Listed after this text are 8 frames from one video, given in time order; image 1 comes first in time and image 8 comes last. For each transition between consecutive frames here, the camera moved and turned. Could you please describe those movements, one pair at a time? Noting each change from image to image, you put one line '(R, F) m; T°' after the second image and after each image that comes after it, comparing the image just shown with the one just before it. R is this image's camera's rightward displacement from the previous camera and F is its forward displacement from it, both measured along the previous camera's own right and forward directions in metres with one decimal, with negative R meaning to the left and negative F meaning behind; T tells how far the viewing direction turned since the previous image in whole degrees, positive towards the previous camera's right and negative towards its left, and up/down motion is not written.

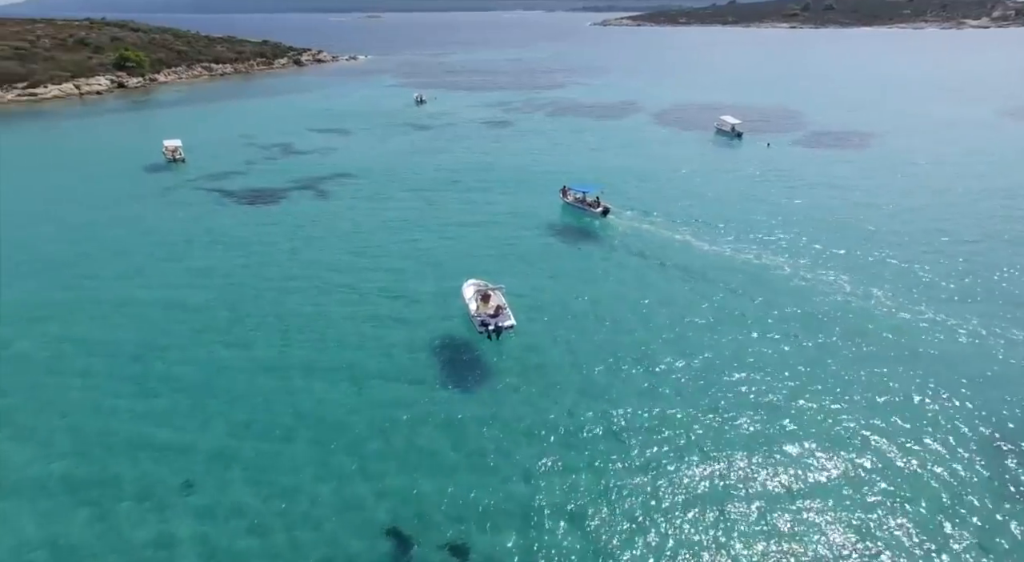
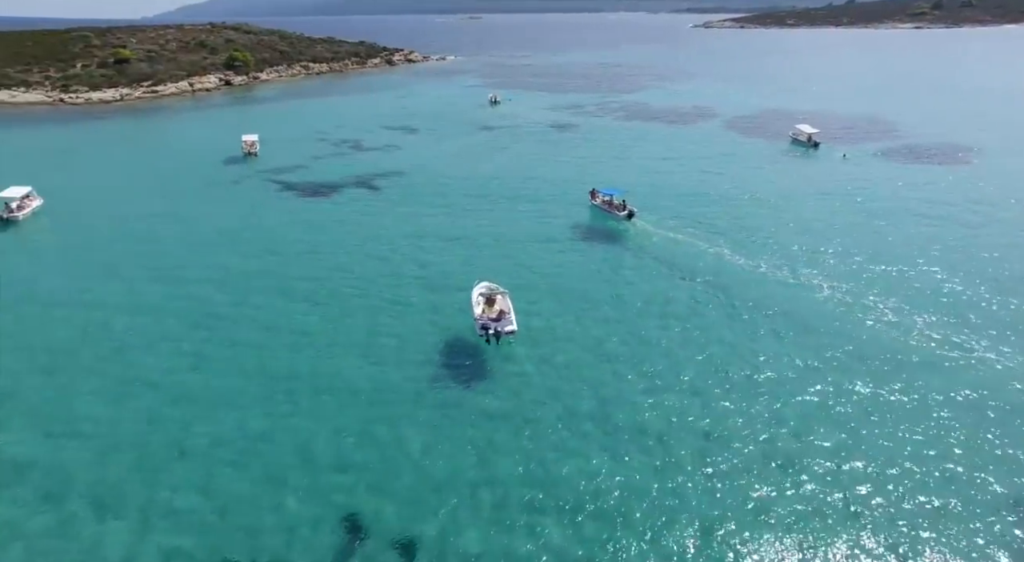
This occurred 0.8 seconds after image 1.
(+4.1, +0.2) m; -9°
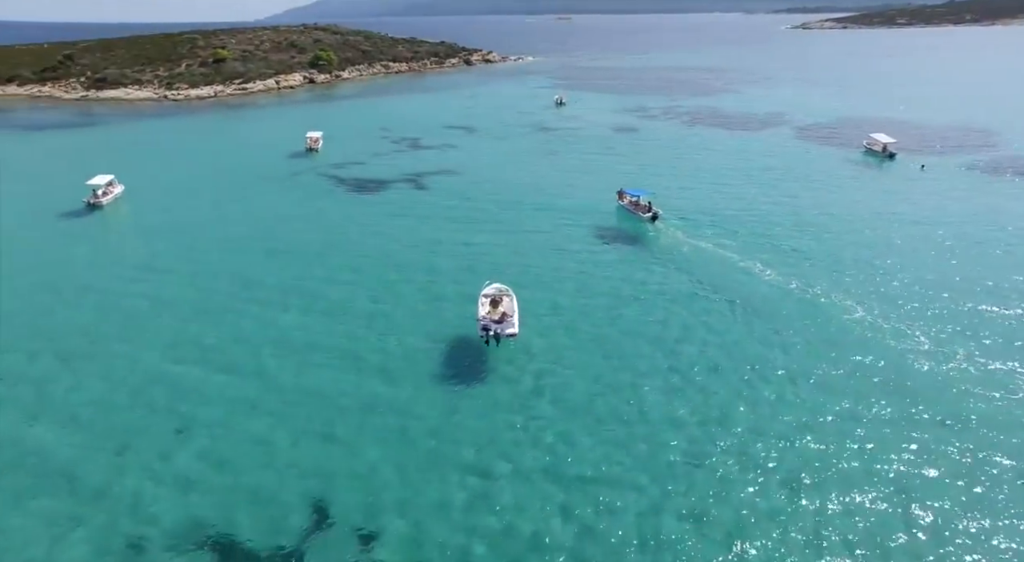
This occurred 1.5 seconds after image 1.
(+3.7, +0.1) m; -8°
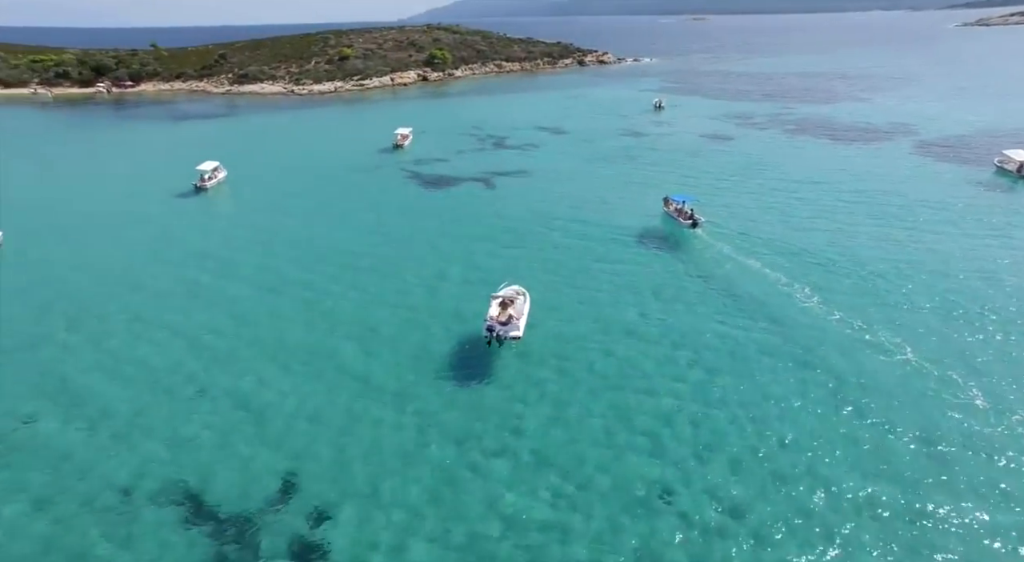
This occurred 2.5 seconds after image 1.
(+5.3, +0.4) m; -11°
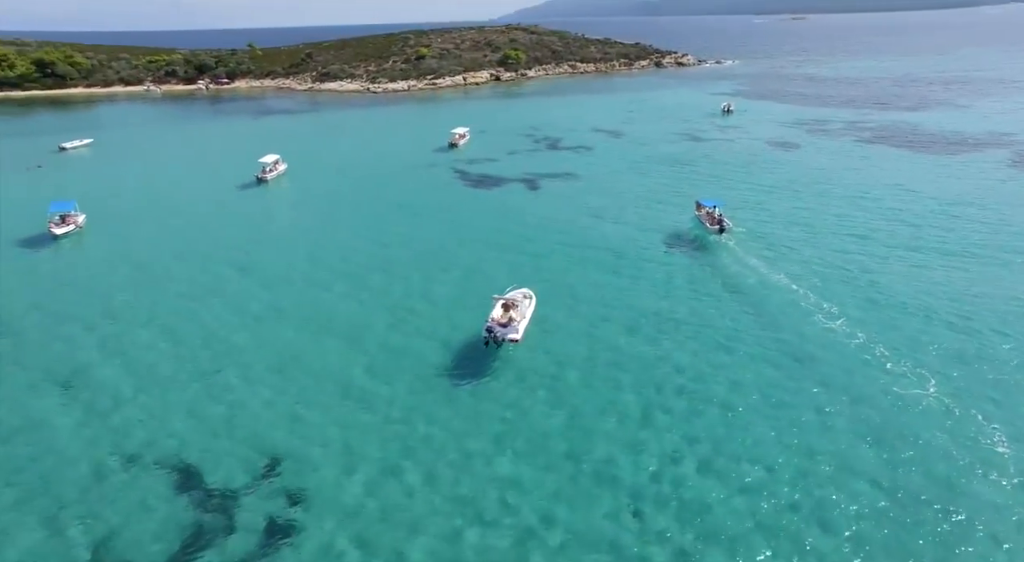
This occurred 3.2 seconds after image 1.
(+3.8, 0.0) m; -8°
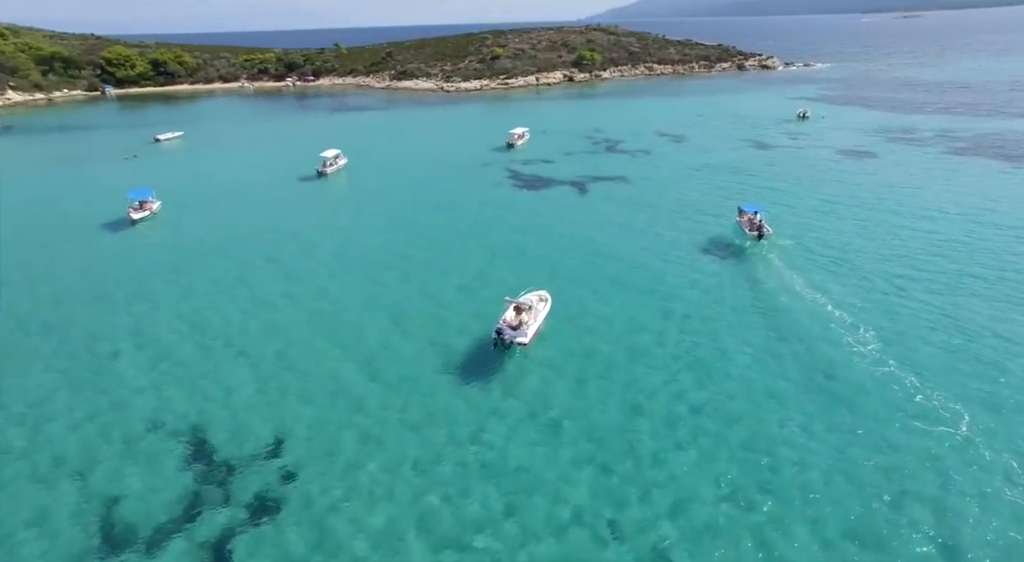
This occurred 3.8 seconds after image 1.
(+3.3, +0.1) m; -8°
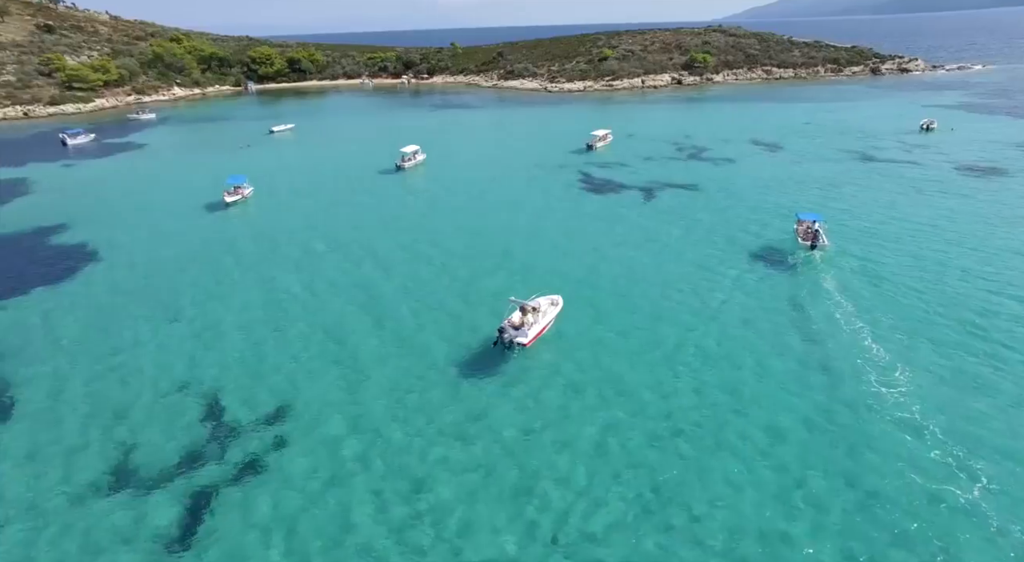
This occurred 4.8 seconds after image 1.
(+5.6, +0.2) m; -11°
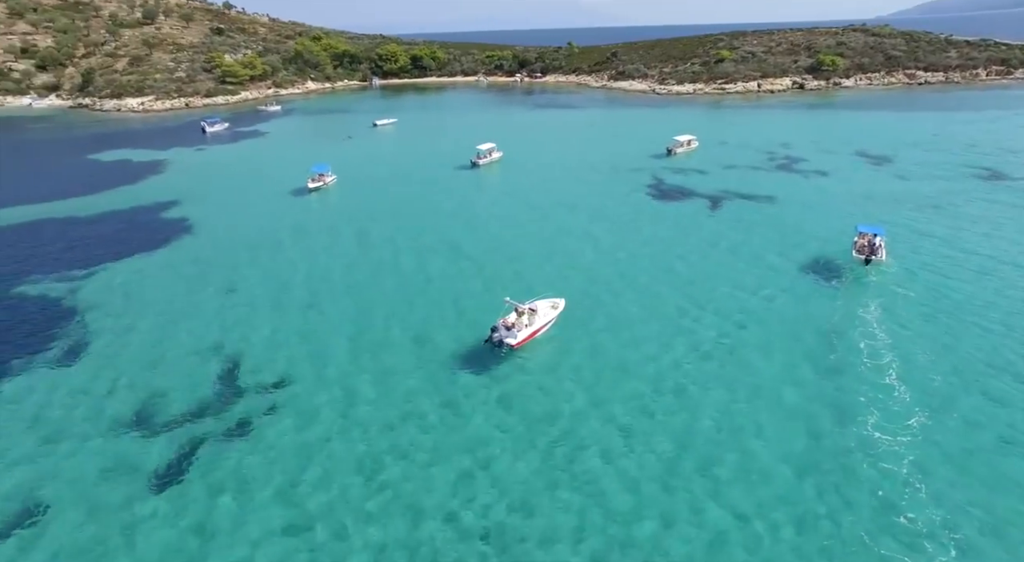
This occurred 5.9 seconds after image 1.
(+6.4, +0.5) m; -12°
